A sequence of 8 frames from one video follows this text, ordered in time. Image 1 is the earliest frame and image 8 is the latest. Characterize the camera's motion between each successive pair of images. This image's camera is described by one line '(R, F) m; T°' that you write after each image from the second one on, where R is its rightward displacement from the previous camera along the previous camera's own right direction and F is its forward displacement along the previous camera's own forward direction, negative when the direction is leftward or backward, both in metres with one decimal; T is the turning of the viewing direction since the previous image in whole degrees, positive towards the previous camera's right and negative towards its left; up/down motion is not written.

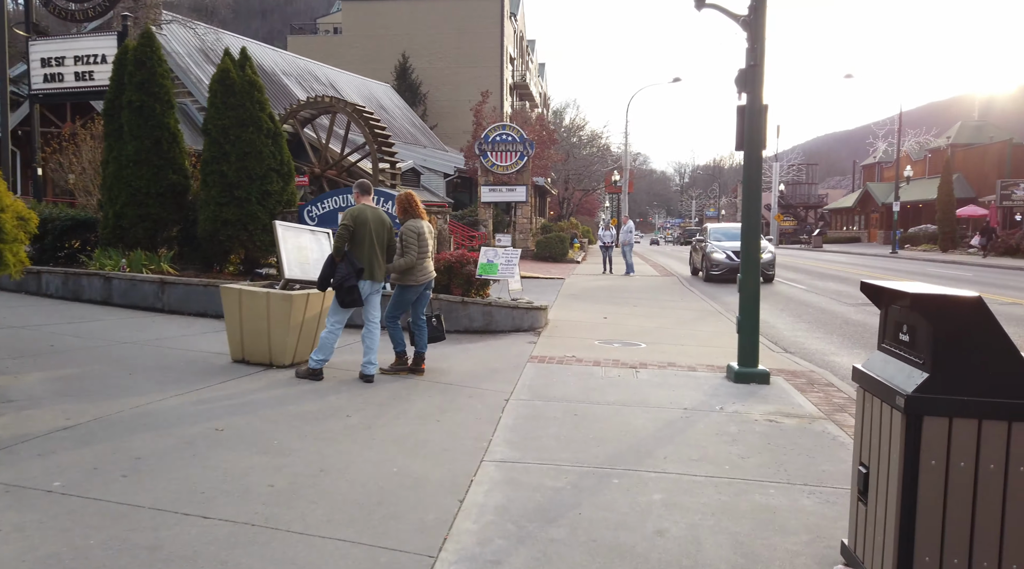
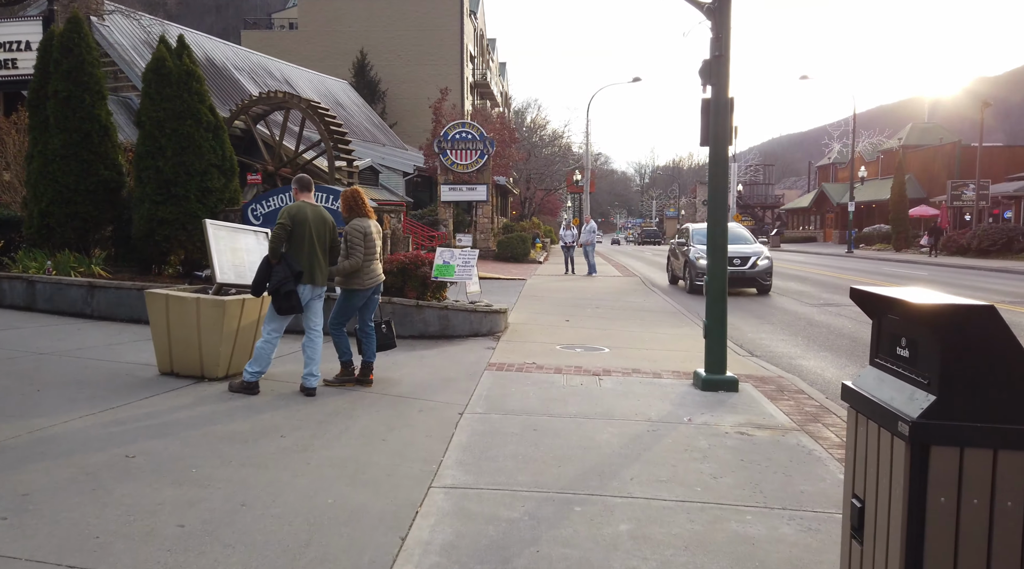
(+0.1, +0.5) m; +3°
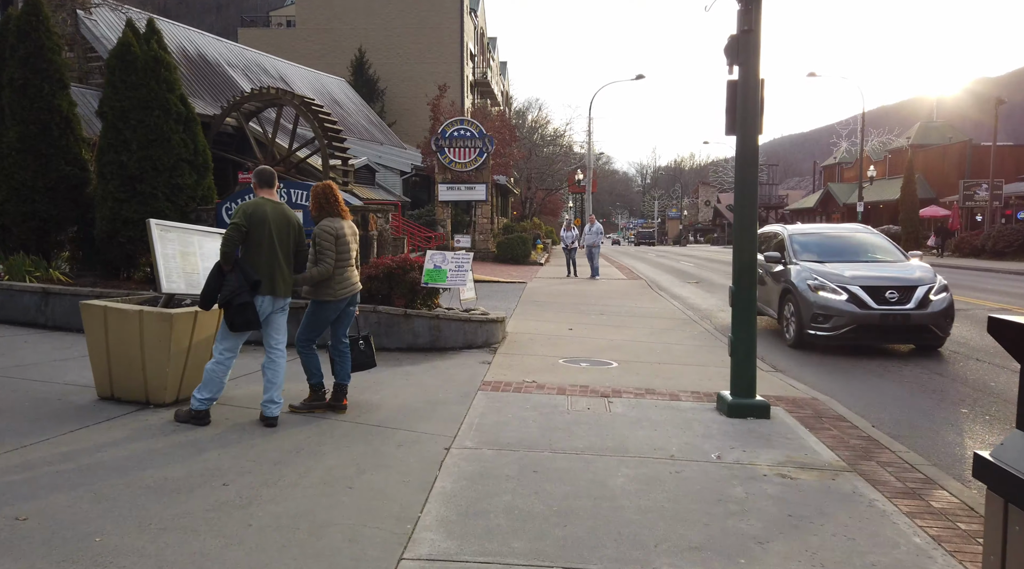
(0.0, +0.9) m; 0°
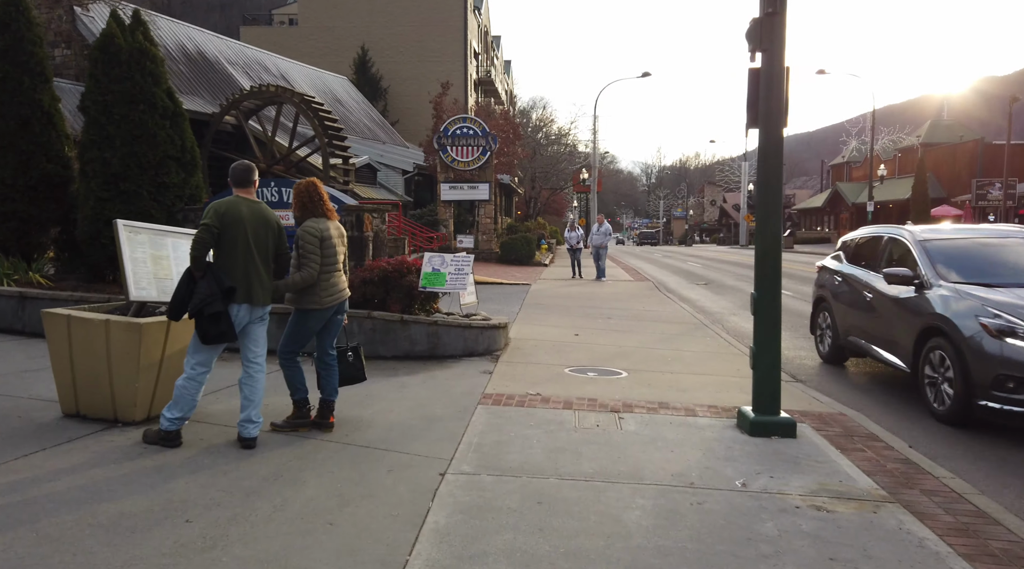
(0.0, +0.5) m; 0°
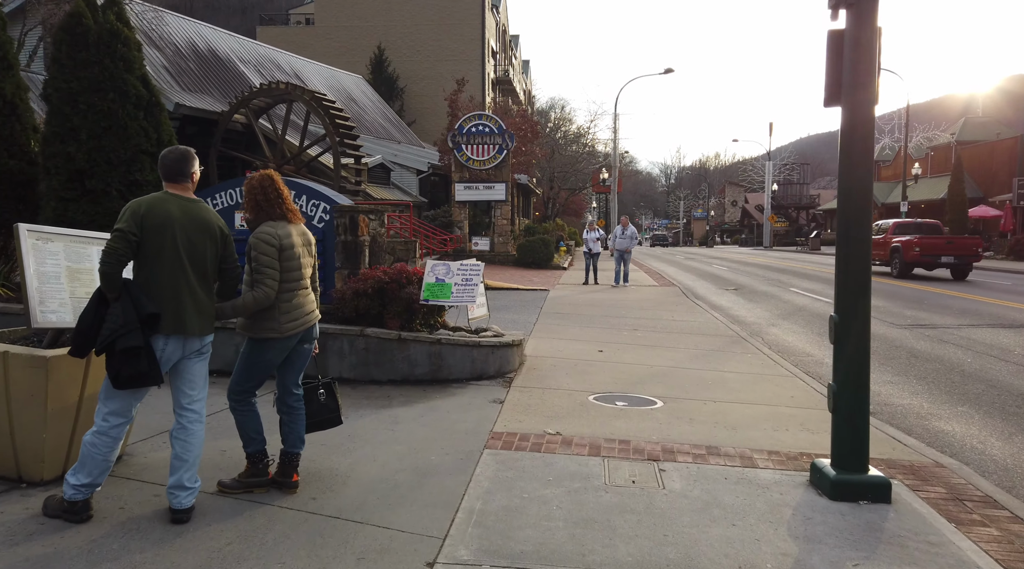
(0.0, +1.2) m; -1°
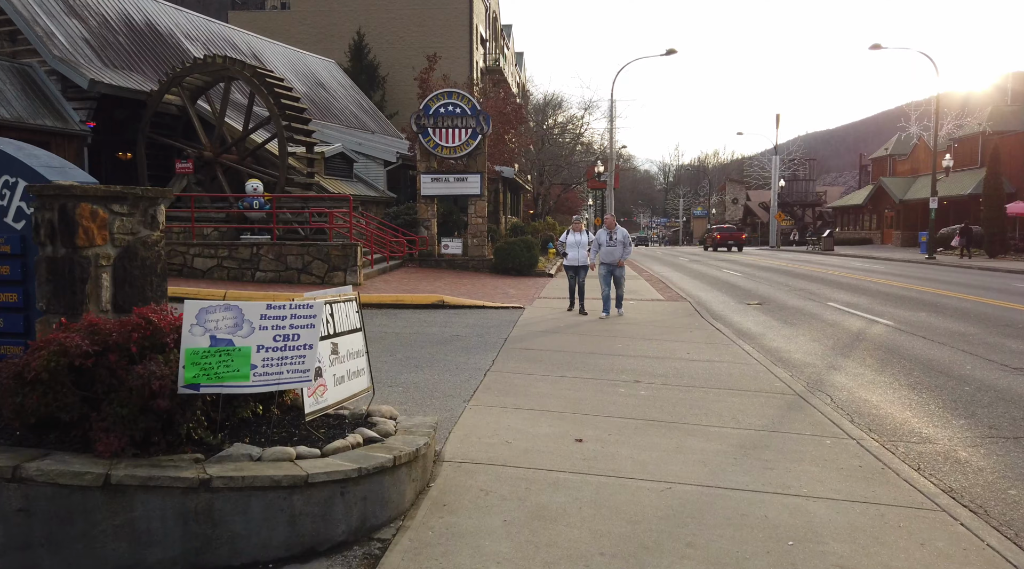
(+0.6, +4.0) m; 0°
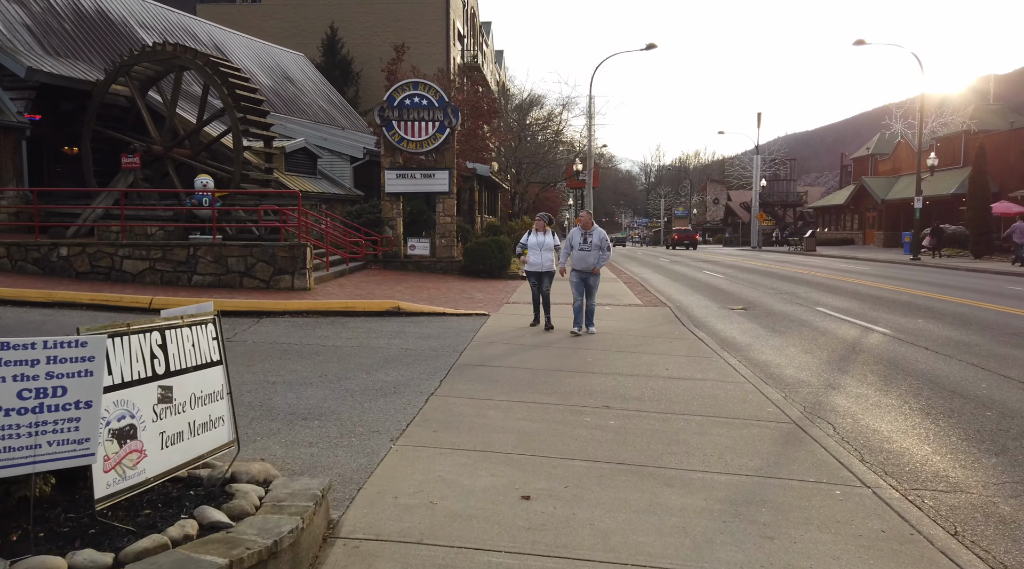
(+0.3, +1.2) m; +1°
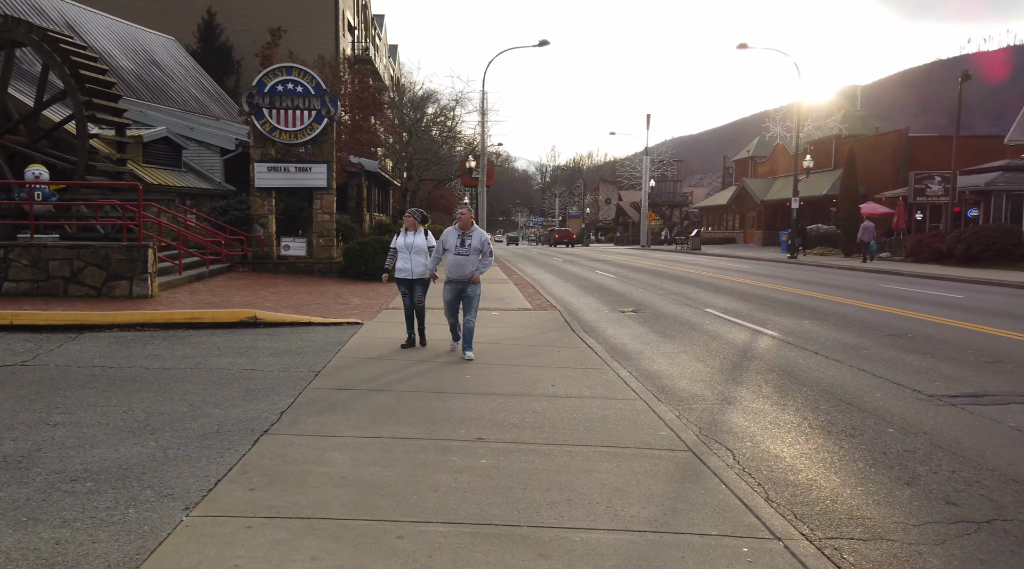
(+0.3, +1.1) m; +8°
